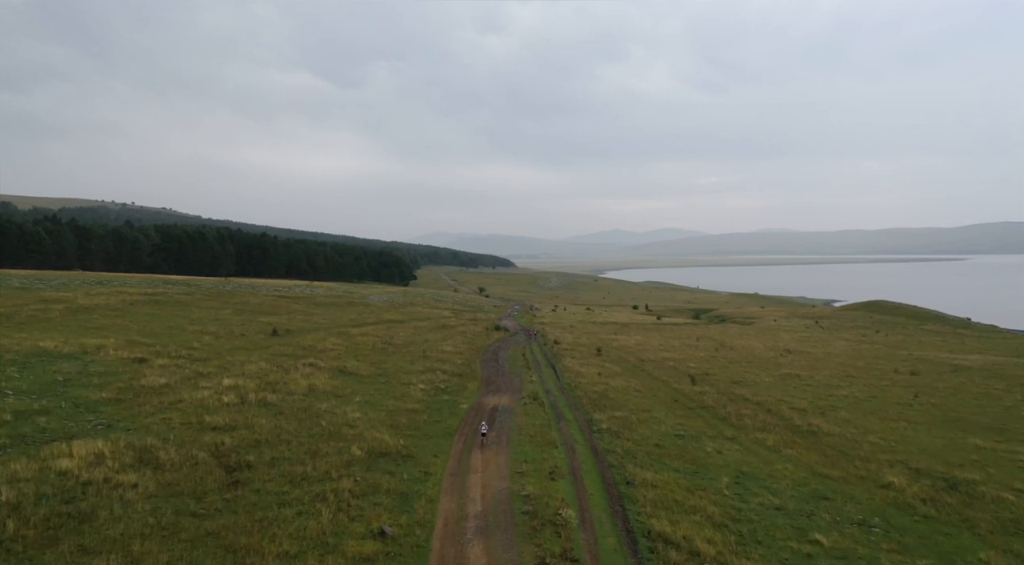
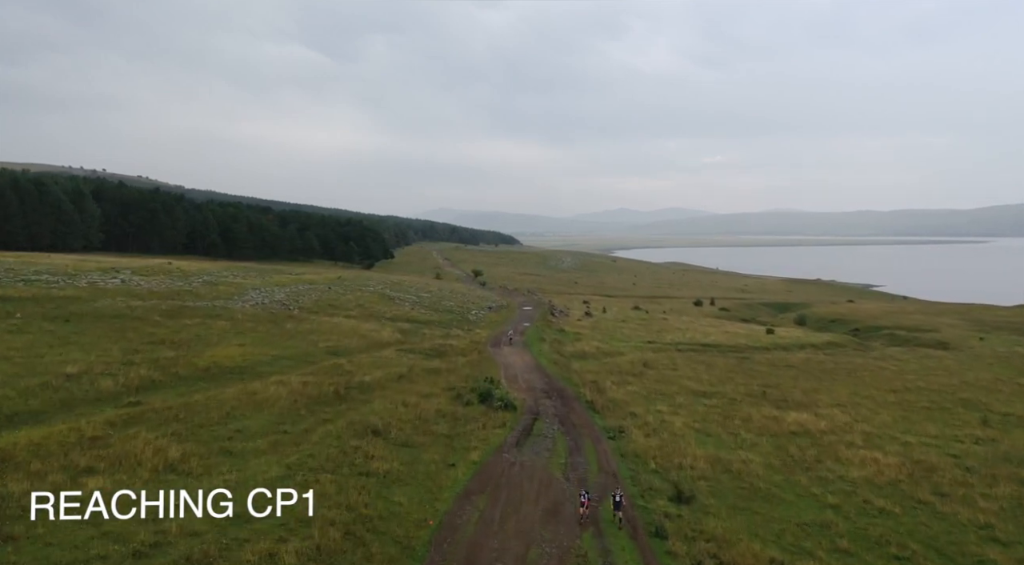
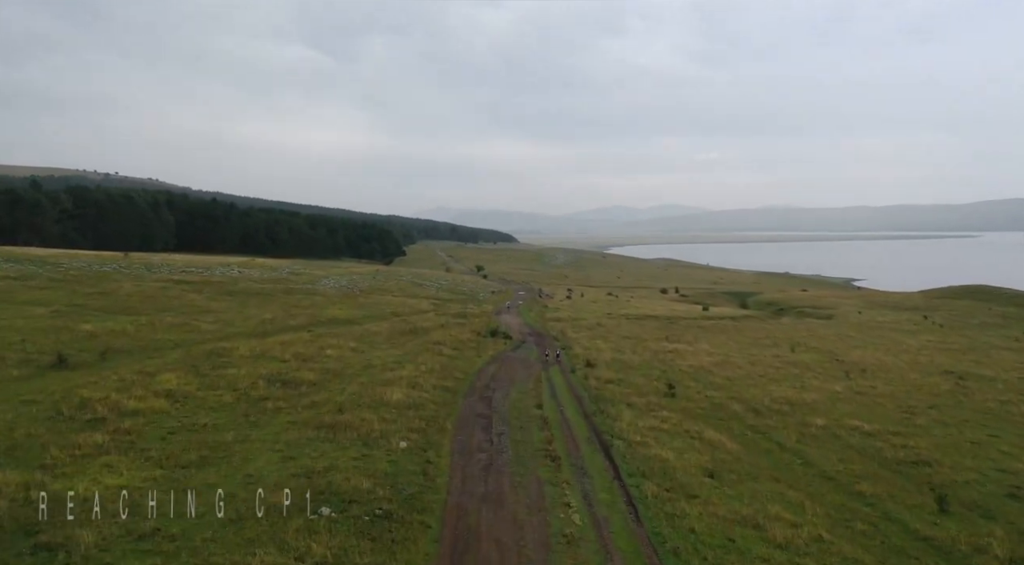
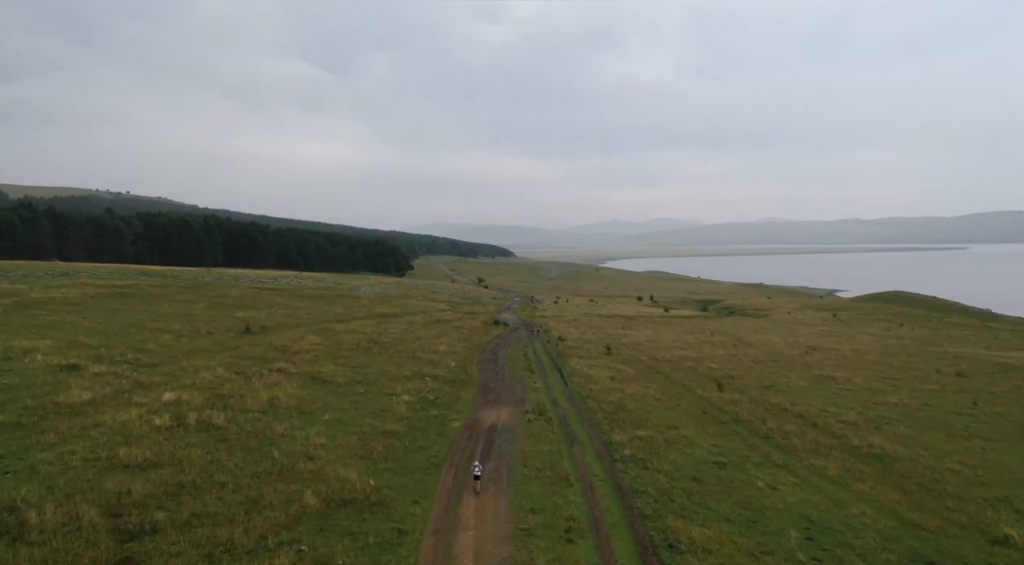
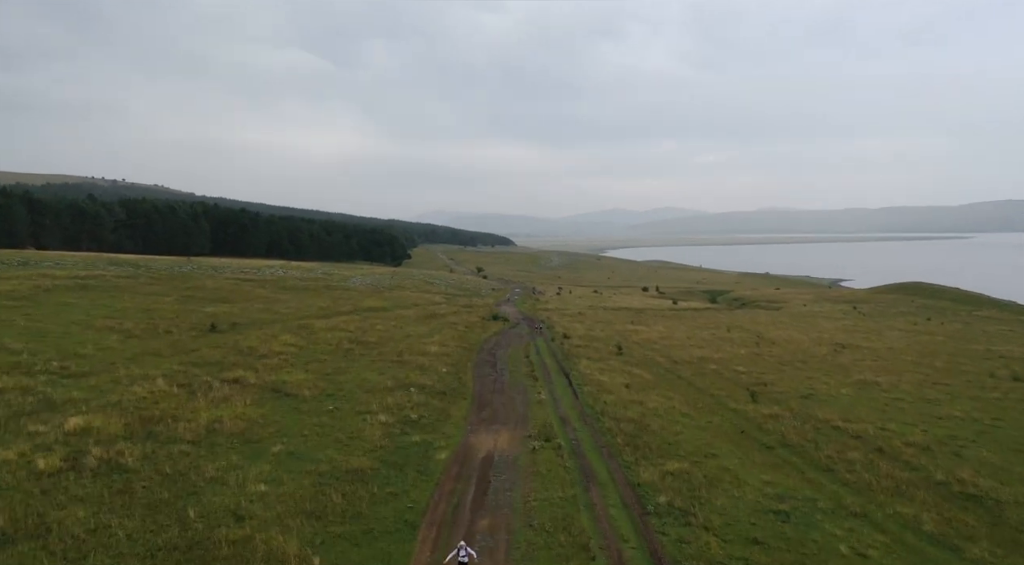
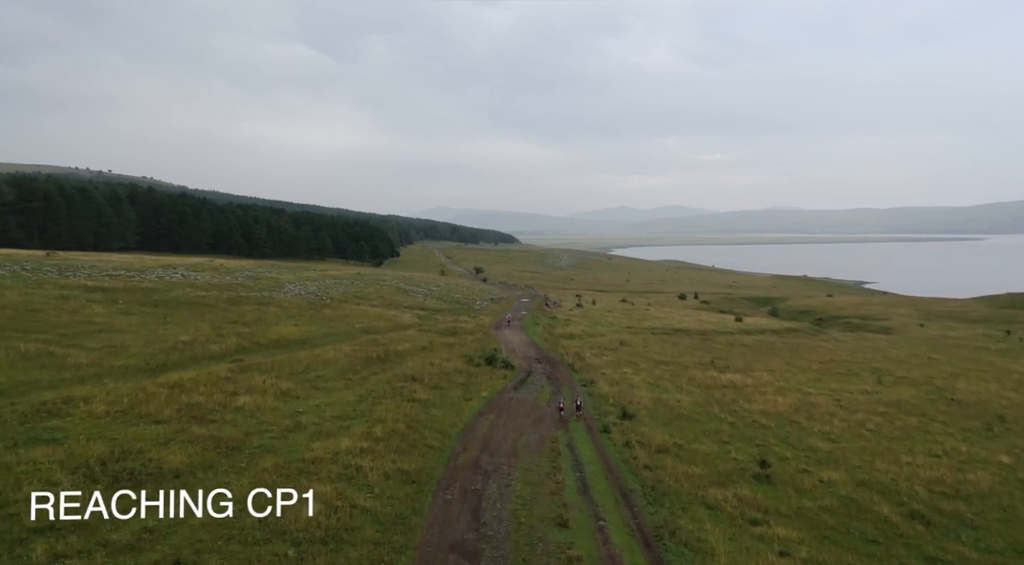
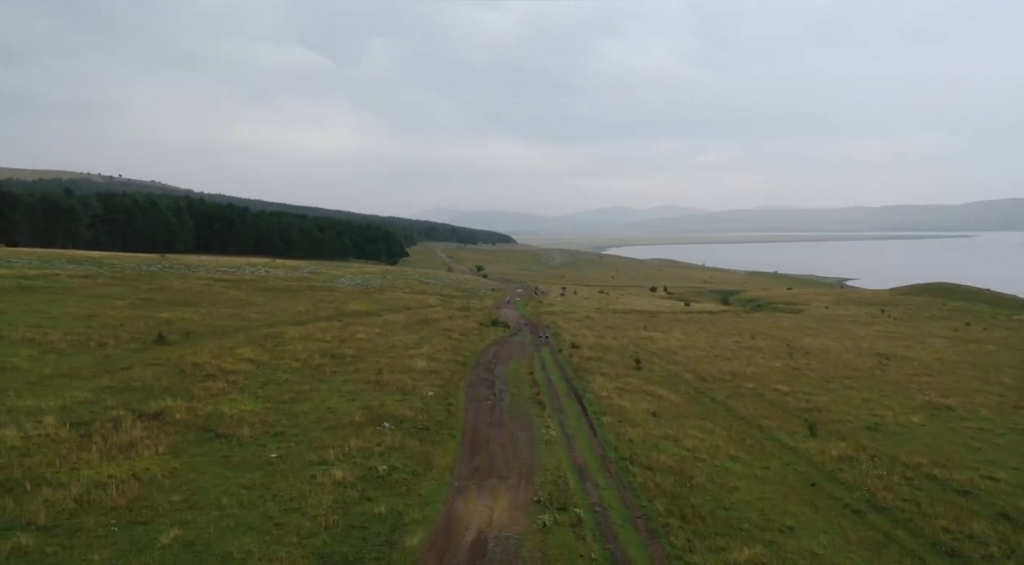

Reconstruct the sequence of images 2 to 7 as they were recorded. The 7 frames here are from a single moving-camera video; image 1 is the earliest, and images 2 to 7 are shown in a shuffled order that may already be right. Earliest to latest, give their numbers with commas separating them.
4, 5, 7, 3, 6, 2
